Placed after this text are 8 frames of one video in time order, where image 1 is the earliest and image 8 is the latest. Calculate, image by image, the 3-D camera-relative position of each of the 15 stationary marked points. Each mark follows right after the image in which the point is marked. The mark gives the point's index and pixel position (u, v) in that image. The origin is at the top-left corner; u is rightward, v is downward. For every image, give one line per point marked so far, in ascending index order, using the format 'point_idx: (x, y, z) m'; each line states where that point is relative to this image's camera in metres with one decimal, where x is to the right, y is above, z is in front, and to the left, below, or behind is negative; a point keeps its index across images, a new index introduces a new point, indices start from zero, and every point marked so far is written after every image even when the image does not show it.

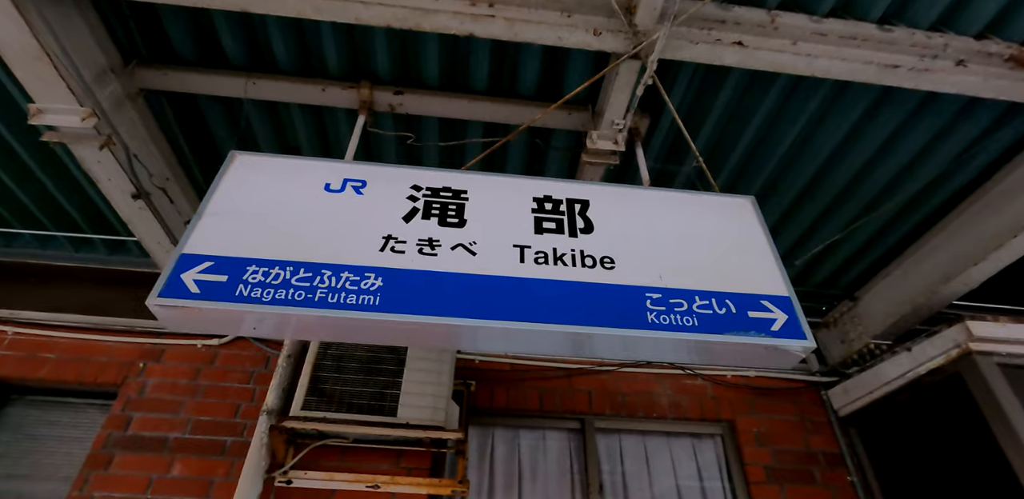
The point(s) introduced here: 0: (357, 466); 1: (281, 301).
0: (-0.8, -1.1, +2.6) m
1: (-0.6, -0.1, +1.3) m
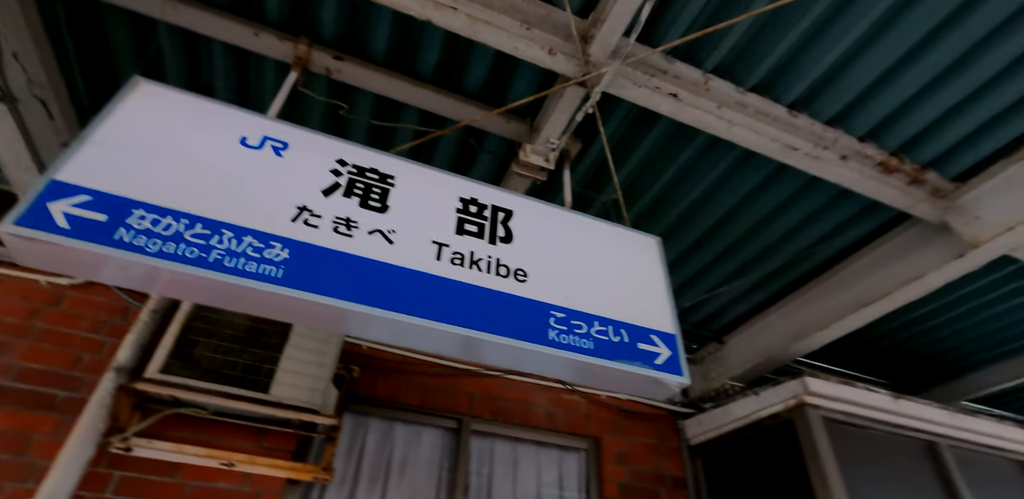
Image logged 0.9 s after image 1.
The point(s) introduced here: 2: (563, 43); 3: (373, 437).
0: (-1.5, -0.9, +2.4) m
1: (-0.8, 0.0, +1.2) m
2: (+0.2, +0.8, +1.9) m
3: (-0.8, -1.1, +2.9) m
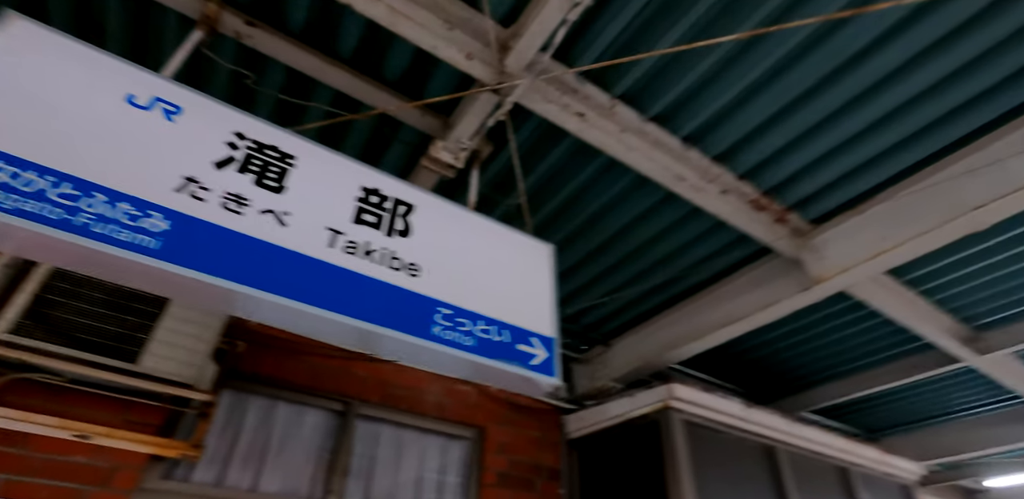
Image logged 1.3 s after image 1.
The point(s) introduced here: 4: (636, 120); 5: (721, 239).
0: (-2.0, -0.7, +2.2) m
1: (-1.1, +0.1, +1.1) m
2: (-0.1, +0.8, +2.0) m
3: (-1.4, -0.9, +2.8) m
4: (+0.6, +0.6, +2.3) m
5: (+1.2, +0.1, +2.9) m
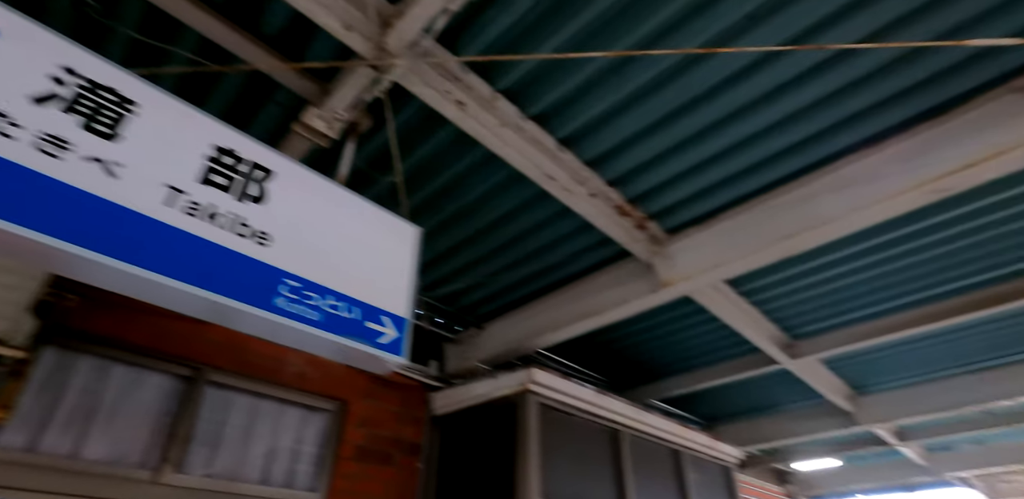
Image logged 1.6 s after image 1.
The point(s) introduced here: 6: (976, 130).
0: (-2.6, -0.4, +1.9) m
1: (-1.5, +0.2, +0.9) m
2: (-0.6, +0.9, +1.9) m
3: (-2.2, -0.7, +2.5) m
4: (0.0, +0.6, +2.4) m
5: (+0.5, +0.1, +3.1) m
6: (+2.0, +0.5, +2.1) m
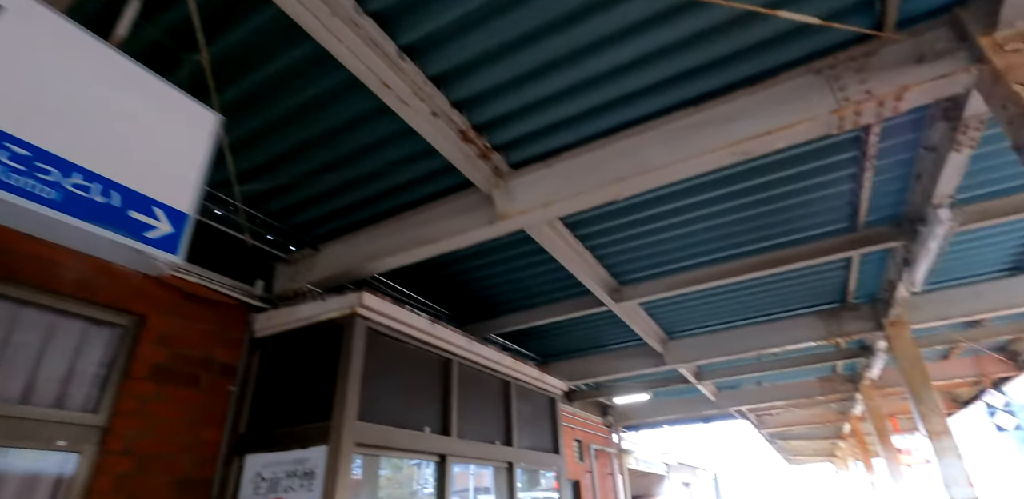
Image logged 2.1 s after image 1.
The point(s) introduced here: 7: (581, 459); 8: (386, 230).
0: (-3.3, +0.2, +1.1) m
1: (-1.8, +0.6, +0.4) m
2: (-1.1, +1.3, +1.5) m
3: (-3.0, 0.0, +1.9) m
4: (-0.7, +1.0, +2.1) m
5: (-0.5, +0.5, +3.0) m
6: (+1.3, +0.7, +2.4) m
7: (+1.1, -3.2, +7.6) m
8: (-0.8, +0.1, +3.4) m
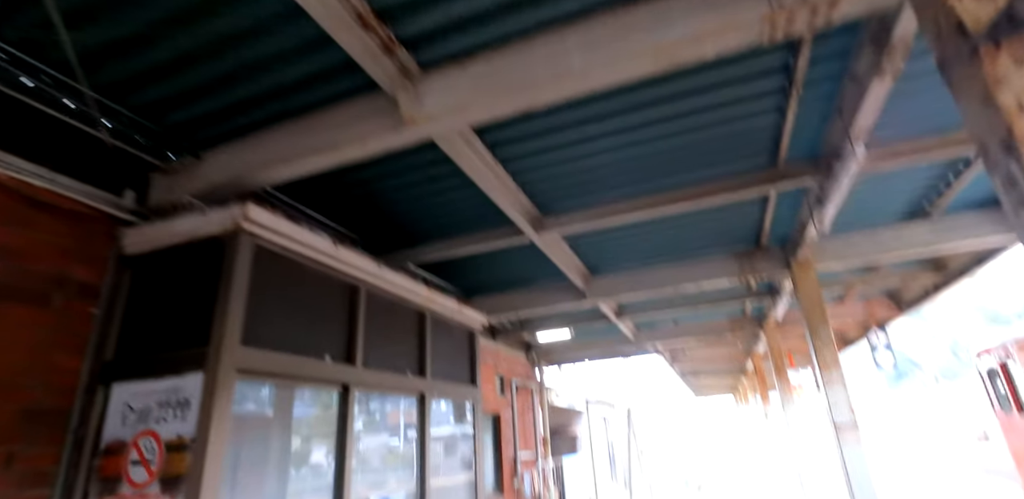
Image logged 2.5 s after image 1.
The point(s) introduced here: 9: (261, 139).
0: (-3.5, +0.5, +0.4) m
1: (-2.0, +0.8, -0.1) m
2: (-1.4, +1.6, +1.0) m
3: (-3.4, +0.4, +1.2) m
4: (-1.0, +1.4, +1.6) m
5: (-0.9, +1.0, +2.6) m
6: (+0.9, +1.1, +2.2) m
7: (-0.2, -2.3, +7.8) m
8: (-1.4, +0.7, +2.9) m
9: (-1.5, +0.7, +3.0) m
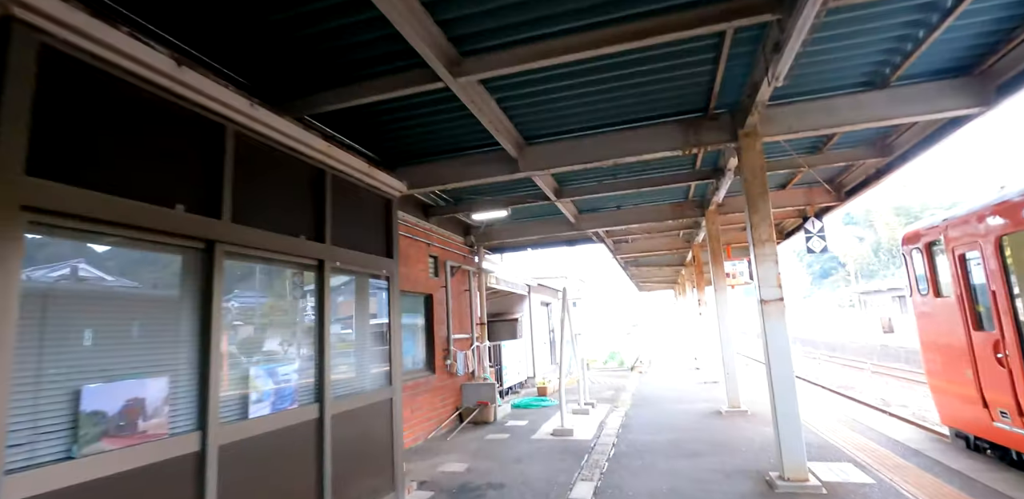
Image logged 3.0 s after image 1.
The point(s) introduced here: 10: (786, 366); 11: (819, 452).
0: (-3.8, +0.9, -0.5) m
1: (-2.2, +1.0, -1.0) m
2: (-1.7, +2.0, -0.1) m
3: (-3.7, +0.9, +0.3) m
4: (-1.4, +2.0, +0.7) m
5: (-1.4, +1.8, +1.7) m
6: (+0.4, +1.7, +1.4) m
7: (-1.1, -0.4, +7.5) m
8: (-1.9, +1.5, +2.1) m
9: (-2.0, +1.5, +2.1) m
10: (+2.4, -1.0, +4.3) m
11: (+3.1, -2.1, +5.0) m
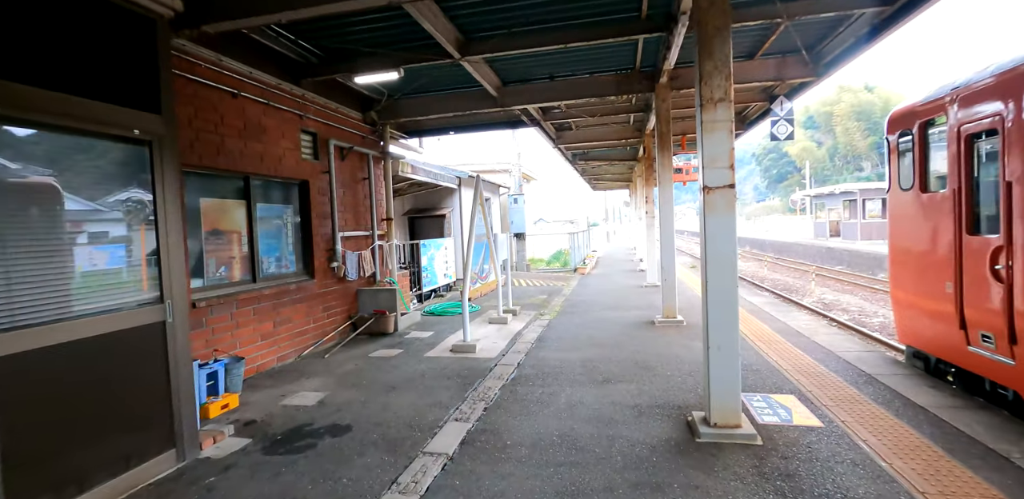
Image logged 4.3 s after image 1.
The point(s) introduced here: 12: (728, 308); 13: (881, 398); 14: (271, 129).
0: (-4.4, +0.8, -2.4) m
1: (-2.8, +0.8, -2.8) m
2: (-2.3, +2.0, -2.0) m
3: (-4.4, +1.0, -1.6) m
4: (-2.1, +2.1, -1.3) m
5: (-2.2, +2.0, -0.3) m
6: (-0.3, +1.9, -0.3) m
7: (-2.3, +1.1, +5.9) m
8: (-2.6, +1.9, +0.1) m
9: (-2.8, +1.9, +0.2) m
10: (+1.4, -0.2, +3.1) m
11: (+2.0, -1.1, +4.1) m
12: (+1.3, -0.4, +3.1) m
13: (+2.7, -1.1, +3.6) m
14: (-2.6, +1.3, +5.2) m
